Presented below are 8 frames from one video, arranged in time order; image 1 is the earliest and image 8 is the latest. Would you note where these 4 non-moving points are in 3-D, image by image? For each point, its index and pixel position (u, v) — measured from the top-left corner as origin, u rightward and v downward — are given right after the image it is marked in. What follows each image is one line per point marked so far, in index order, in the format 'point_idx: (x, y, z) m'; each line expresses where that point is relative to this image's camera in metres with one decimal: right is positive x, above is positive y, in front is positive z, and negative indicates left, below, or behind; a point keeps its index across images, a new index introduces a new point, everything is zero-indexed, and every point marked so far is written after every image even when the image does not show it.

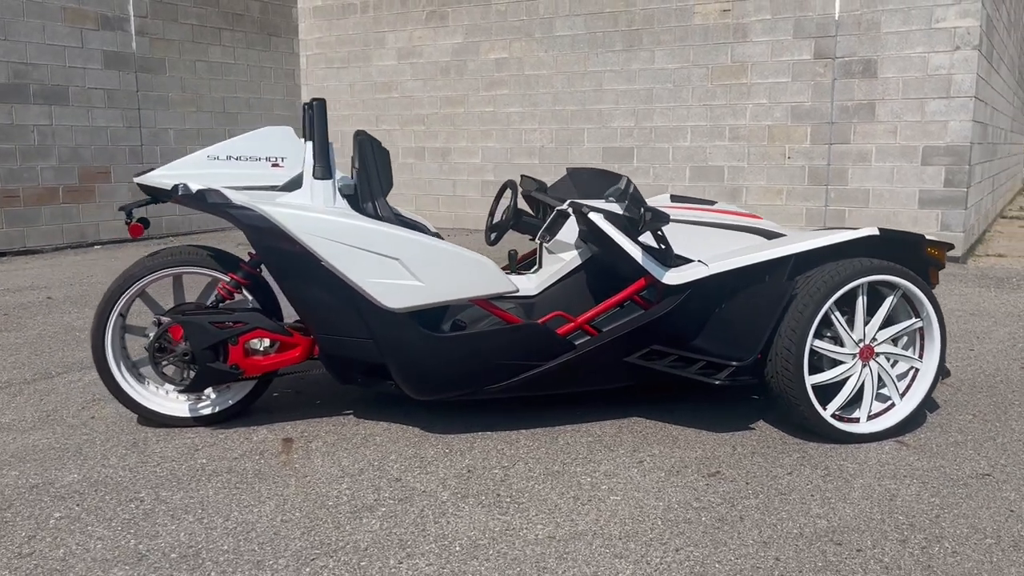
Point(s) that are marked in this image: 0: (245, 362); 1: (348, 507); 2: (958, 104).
0: (-1.2, -0.3, +3.8) m
1: (-0.6, -0.8, +3.1) m
2: (+4.6, +1.9, +9.0) m
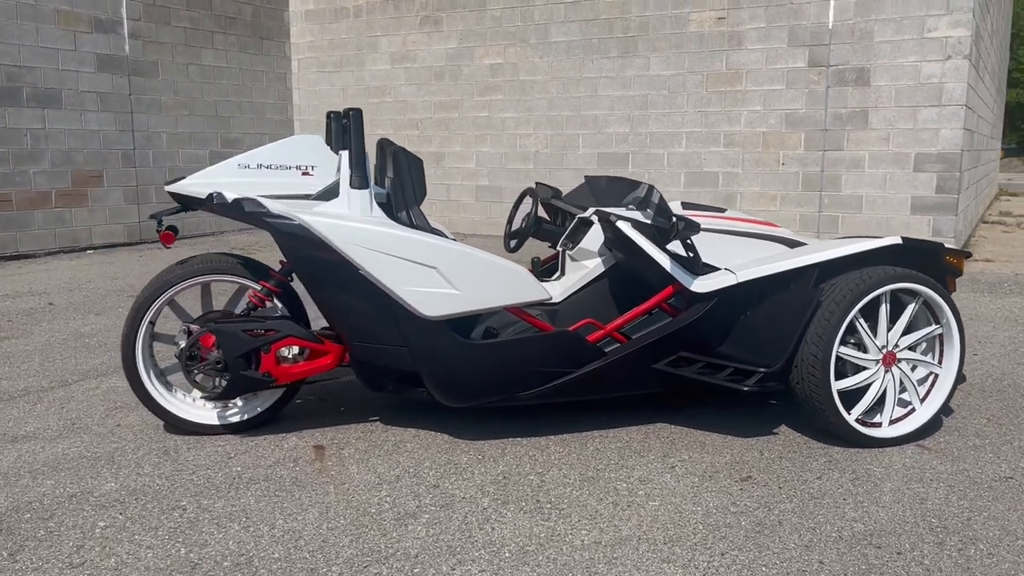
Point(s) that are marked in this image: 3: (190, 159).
0: (-1.0, -0.4, +3.8) m
1: (-0.4, -0.8, +3.2) m
2: (+4.6, +1.9, +9.1) m
3: (-4.5, +1.8, +12.1) m
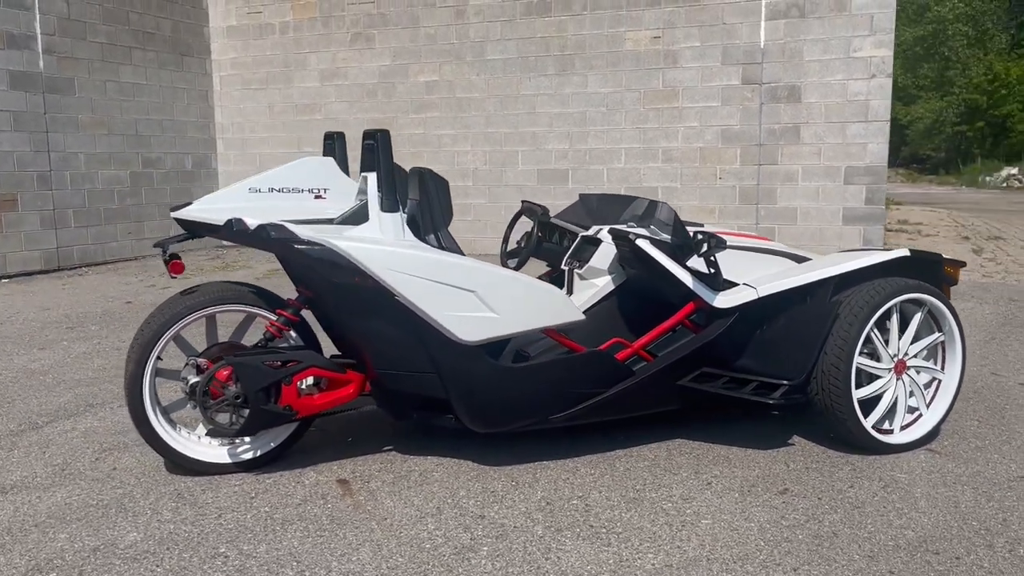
0: (-0.9, -0.5, +3.6) m
1: (-0.2, -0.9, +3.0) m
2: (+4.0, +1.8, +9.6) m
3: (-5.4, +1.4, +11.5) m
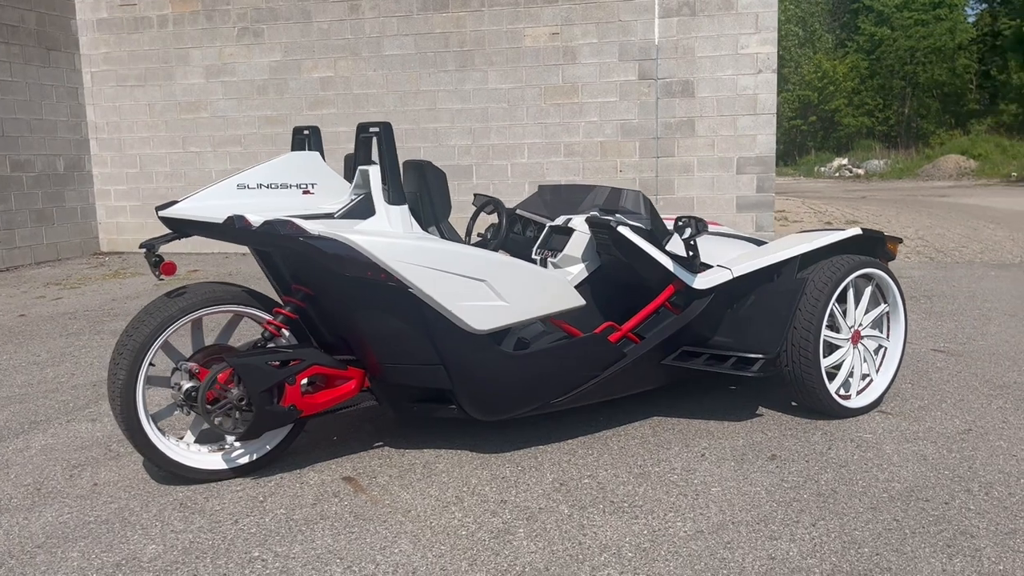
0: (-0.9, -0.5, +3.5) m
1: (-0.1, -0.9, +3.1) m
2: (+3.0, +2.0, +10.2) m
3: (-6.6, +1.3, +10.7) m
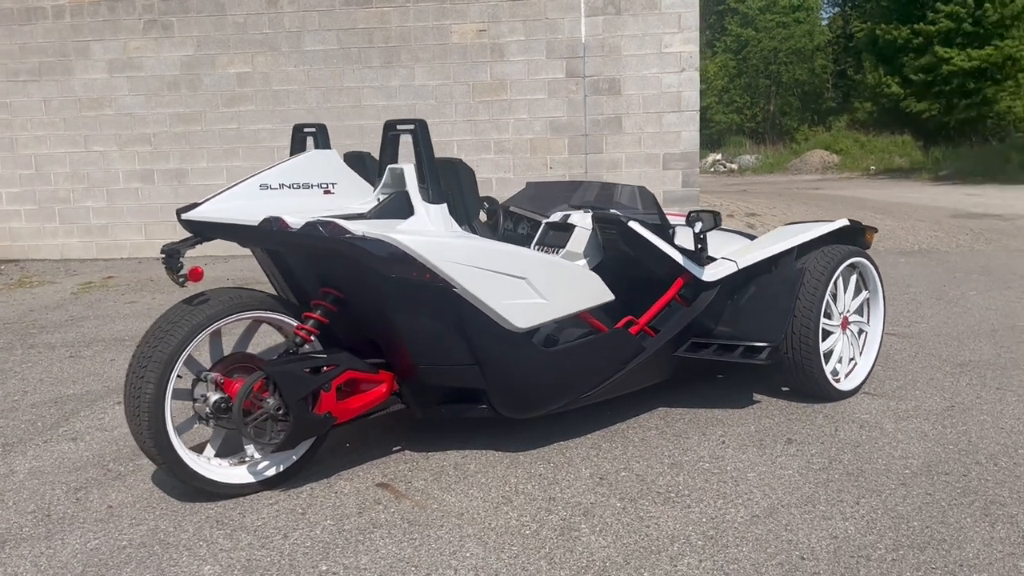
0: (-0.7, -0.5, +3.4) m
1: (+0.1, -0.9, +3.1) m
2: (+2.1, +2.1, +10.6) m
3: (-7.4, +1.1, +9.7) m
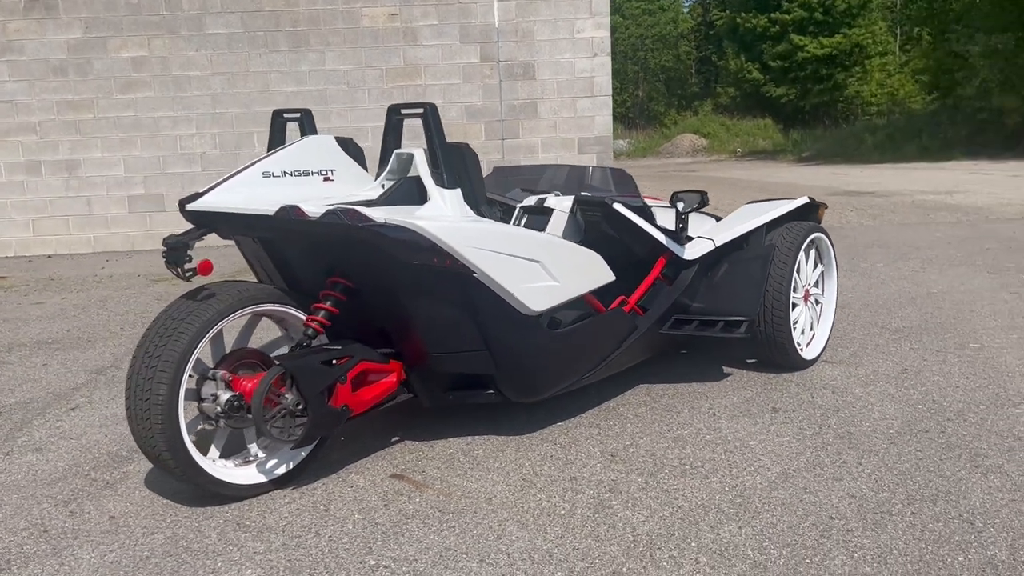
0: (-0.6, -0.4, +3.3) m
1: (+0.3, -0.8, +3.1) m
2: (+1.1, +2.3, +10.8) m
3: (-8.2, +1.0, +8.6) m
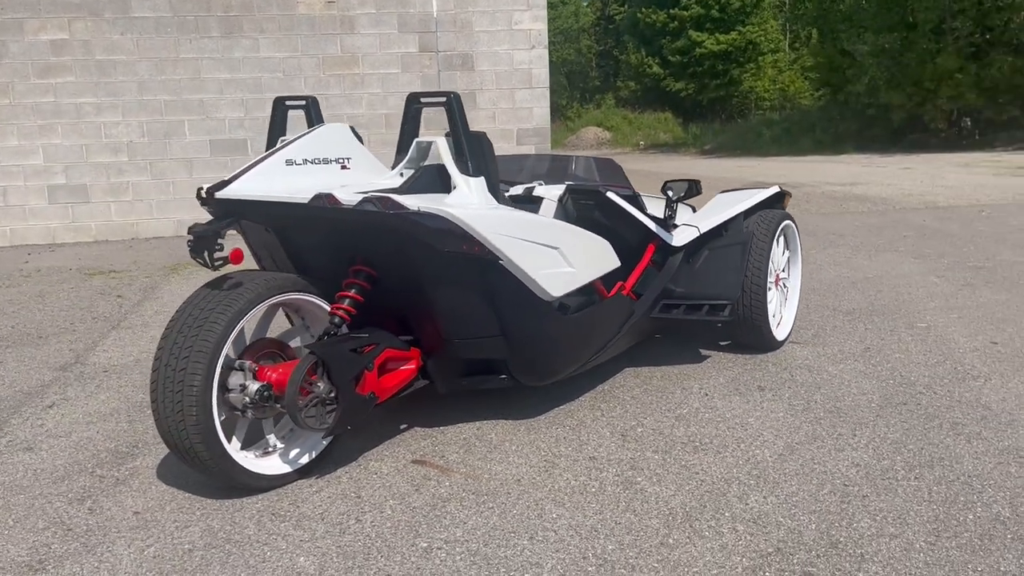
0: (-0.5, -0.4, +3.3) m
1: (+0.4, -0.7, +3.2) m
2: (+0.3, +2.5, +10.9) m
3: (-8.6, +1.0, +7.7) m
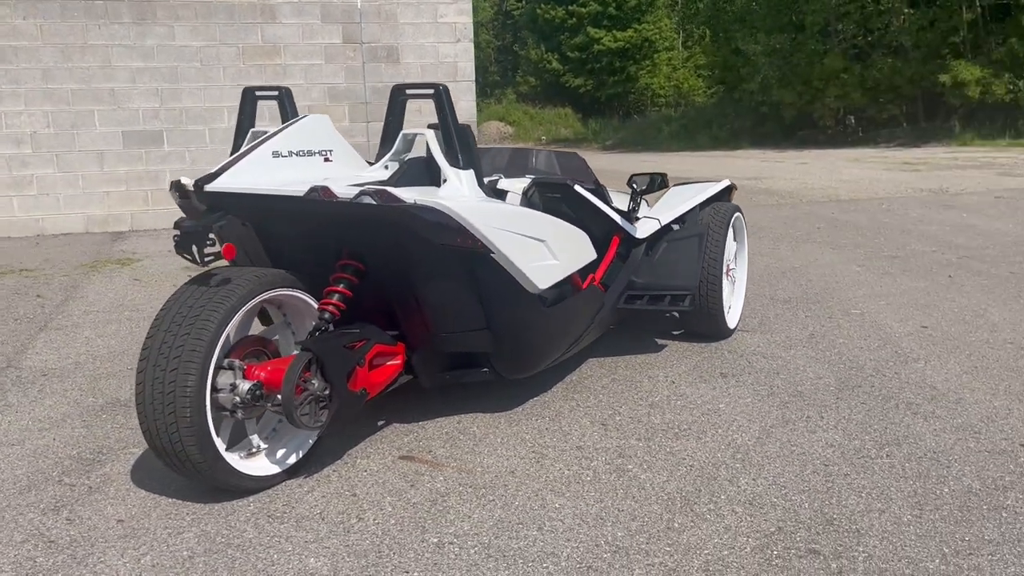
0: (-0.6, -0.4, +3.3) m
1: (+0.4, -0.7, +3.3) m
2: (-0.6, +2.5, +10.9) m
3: (-9.1, +0.9, +6.7) m
